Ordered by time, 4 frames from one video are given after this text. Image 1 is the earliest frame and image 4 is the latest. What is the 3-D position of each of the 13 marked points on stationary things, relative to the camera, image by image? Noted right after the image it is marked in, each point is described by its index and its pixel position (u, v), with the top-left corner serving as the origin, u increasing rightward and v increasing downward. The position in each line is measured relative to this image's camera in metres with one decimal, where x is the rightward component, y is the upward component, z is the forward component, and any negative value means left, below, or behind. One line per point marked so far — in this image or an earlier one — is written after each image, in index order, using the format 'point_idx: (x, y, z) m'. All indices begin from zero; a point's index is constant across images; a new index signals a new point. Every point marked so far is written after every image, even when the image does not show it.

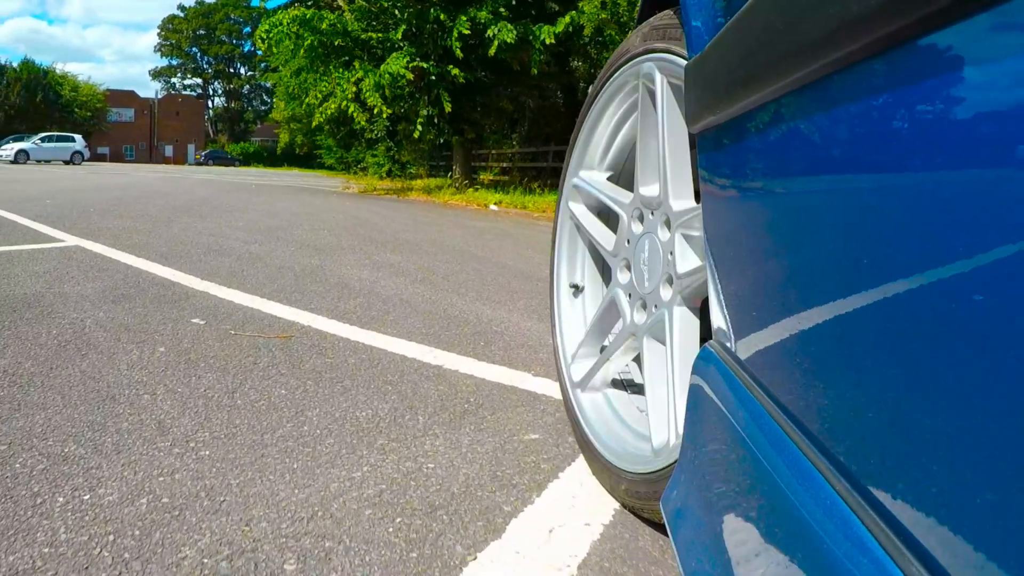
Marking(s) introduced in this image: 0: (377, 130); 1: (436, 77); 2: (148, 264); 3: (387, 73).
0: (-3.0, +3.6, +16.3) m
1: (-1.5, +4.1, +14.1) m
2: (-2.2, +0.1, +4.3) m
3: (-2.3, +4.0, +13.4) m
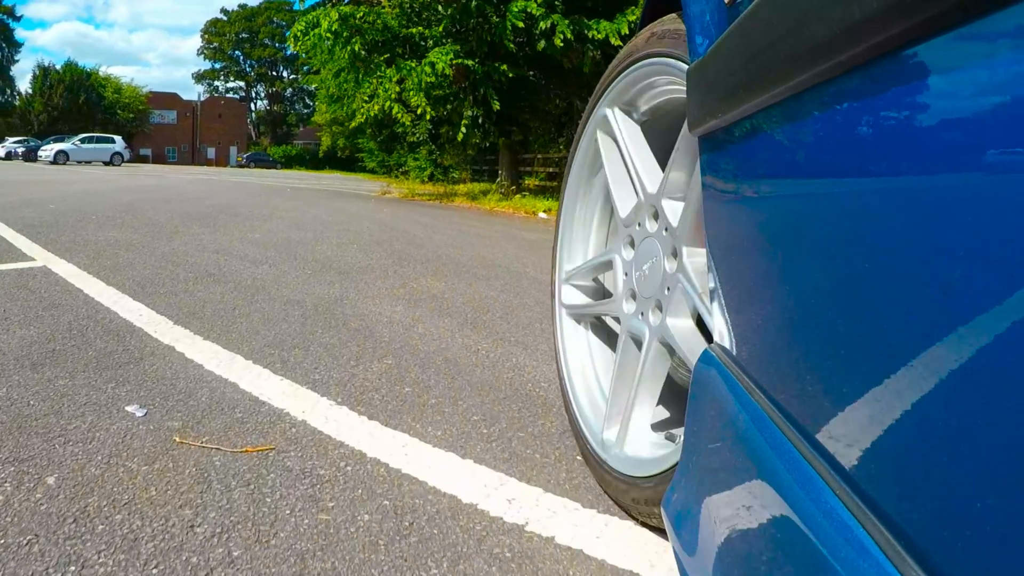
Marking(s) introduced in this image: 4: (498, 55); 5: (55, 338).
0: (-2.0, +3.3, +15.3) m
1: (-0.6, +3.9, +13.0) m
2: (-1.8, 0.0, +3.3) m
3: (-1.4, +3.7, +12.4) m
4: (-0.2, +4.4, +13.5) m
5: (-1.7, -0.2, +2.6) m
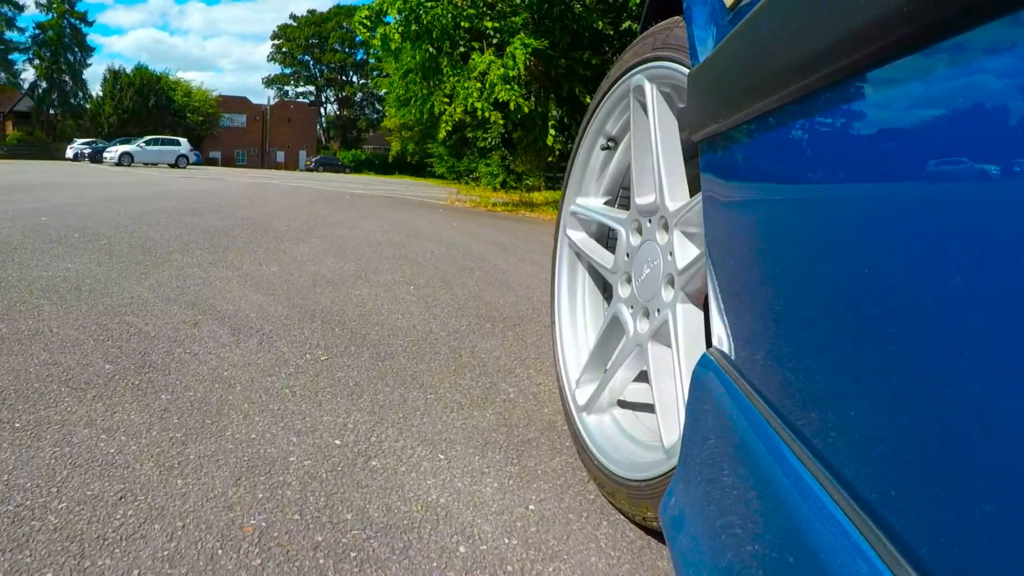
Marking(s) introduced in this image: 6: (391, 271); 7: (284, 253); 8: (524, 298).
0: (-0.5, +3.0, +13.6) m
1: (+0.8, +3.5, +11.2) m
2: (-1.4, -0.3, +1.7) m
3: (-0.1, +3.4, +10.7) m
4: (+1.1, +4.0, +11.7) m
5: (-1.3, -0.5, +1.0) m
6: (-0.8, +0.1, +4.5) m
7: (-1.6, +0.2, +5.0) m
8: (0.0, -0.1, +3.8) m
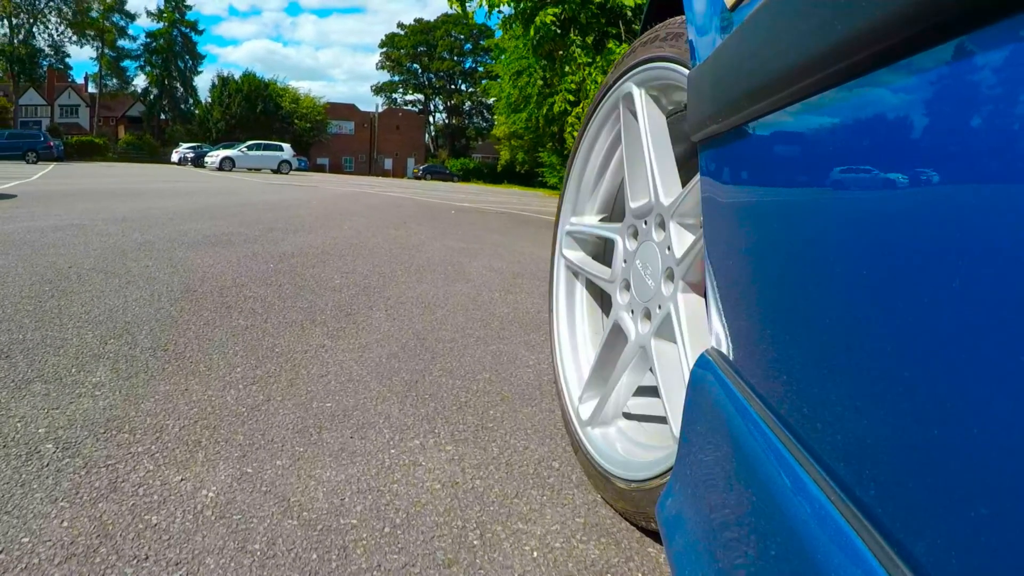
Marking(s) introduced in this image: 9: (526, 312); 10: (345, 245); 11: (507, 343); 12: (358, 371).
0: (+1.6, +2.4, +11.0) m
1: (+2.6, +2.9, +8.5) m
2: (-0.9, -0.8, -0.7) m
3: (+1.6, +2.8, +8.1) m
4: (+3.0, +3.4, +8.9) m
5: (-0.9, -0.9, -1.4) m
6: (0.0, -0.4, +2.0) m
7: (-0.7, -0.2, +2.6) m
8: (+0.8, -0.5, +1.2) m
9: (+0.1, -0.1, +3.7) m
10: (-1.3, +0.3, +5.6) m
11: (0.0, -0.2, +3.3) m
12: (-0.5, -0.2, +2.8) m
